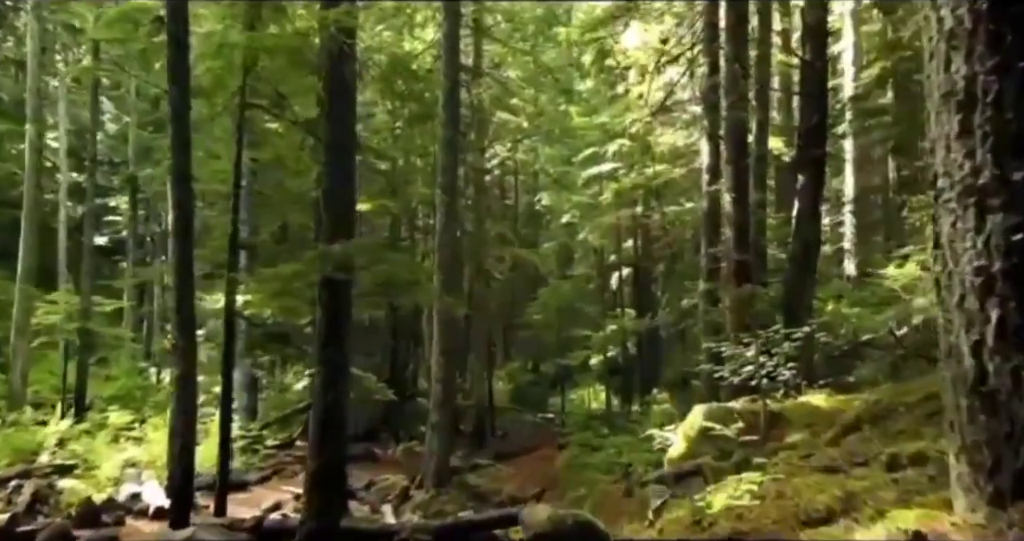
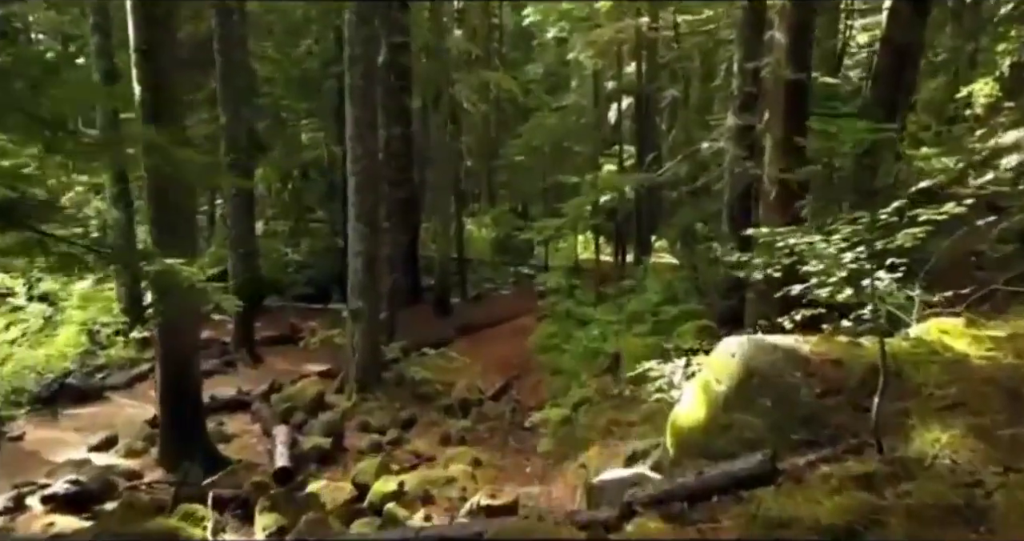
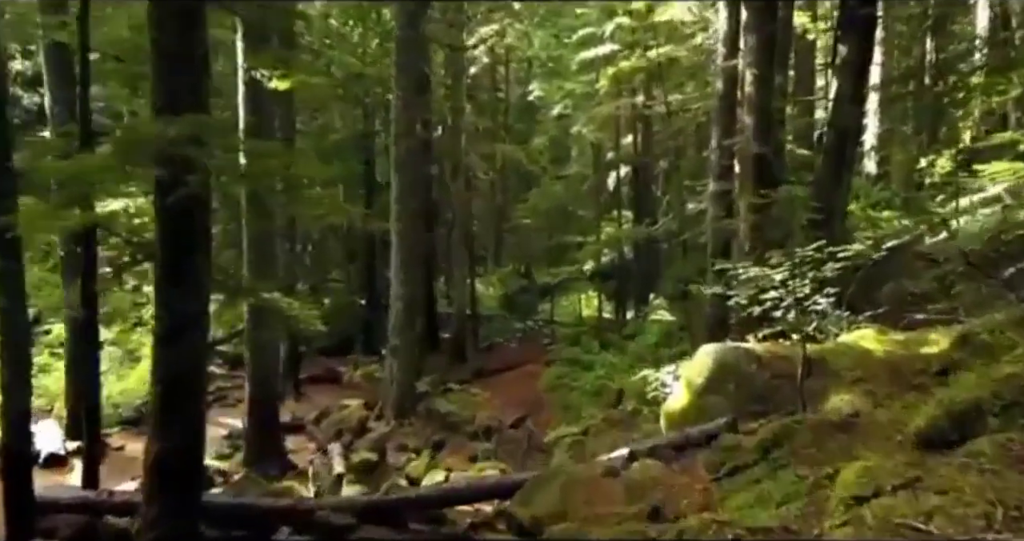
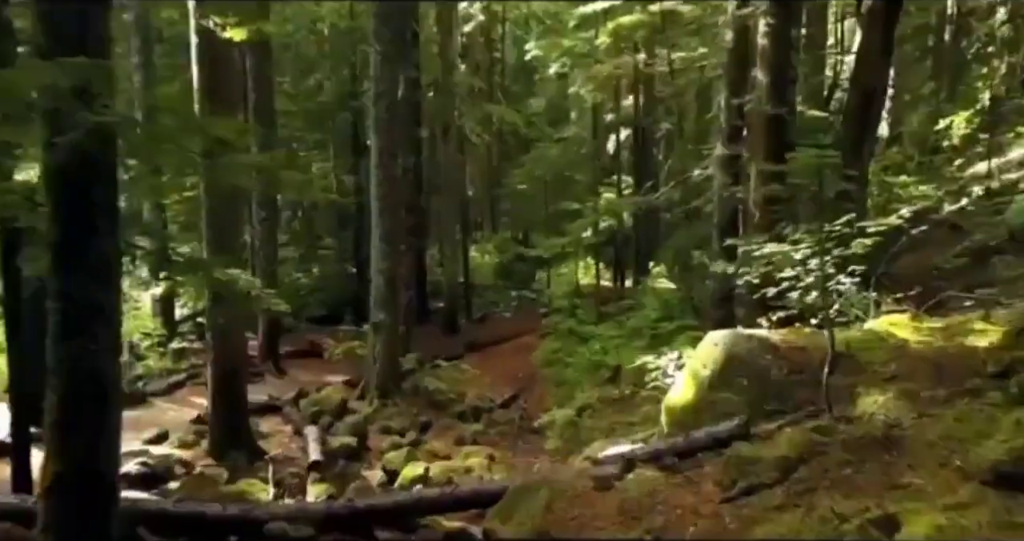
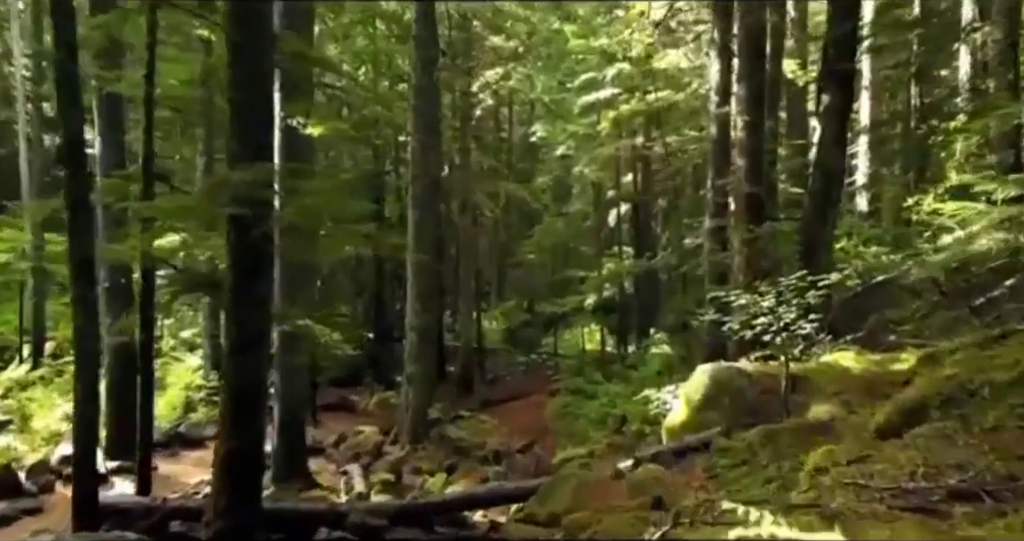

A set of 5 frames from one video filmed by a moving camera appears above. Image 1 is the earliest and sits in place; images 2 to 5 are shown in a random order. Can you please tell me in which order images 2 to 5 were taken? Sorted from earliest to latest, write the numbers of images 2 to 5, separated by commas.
5, 3, 4, 2
